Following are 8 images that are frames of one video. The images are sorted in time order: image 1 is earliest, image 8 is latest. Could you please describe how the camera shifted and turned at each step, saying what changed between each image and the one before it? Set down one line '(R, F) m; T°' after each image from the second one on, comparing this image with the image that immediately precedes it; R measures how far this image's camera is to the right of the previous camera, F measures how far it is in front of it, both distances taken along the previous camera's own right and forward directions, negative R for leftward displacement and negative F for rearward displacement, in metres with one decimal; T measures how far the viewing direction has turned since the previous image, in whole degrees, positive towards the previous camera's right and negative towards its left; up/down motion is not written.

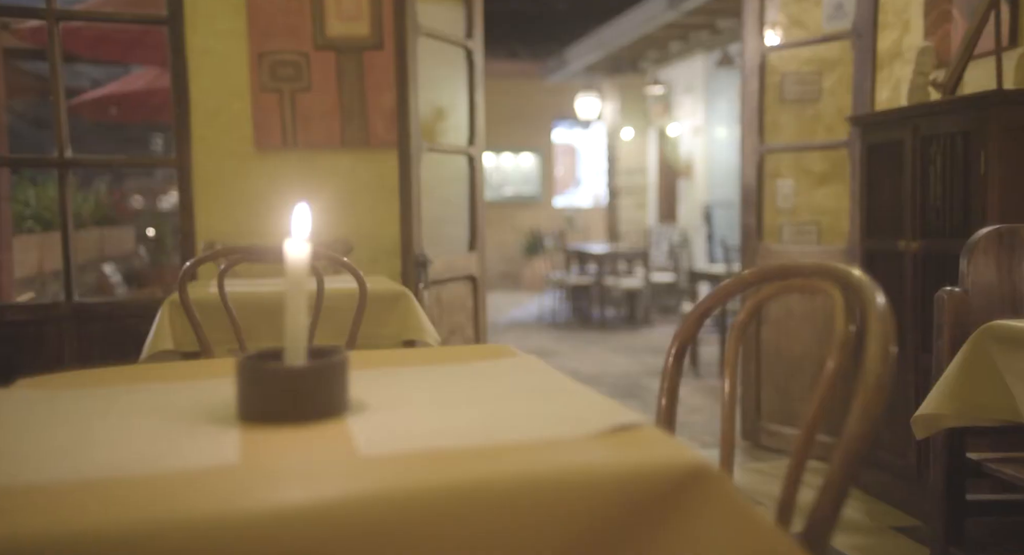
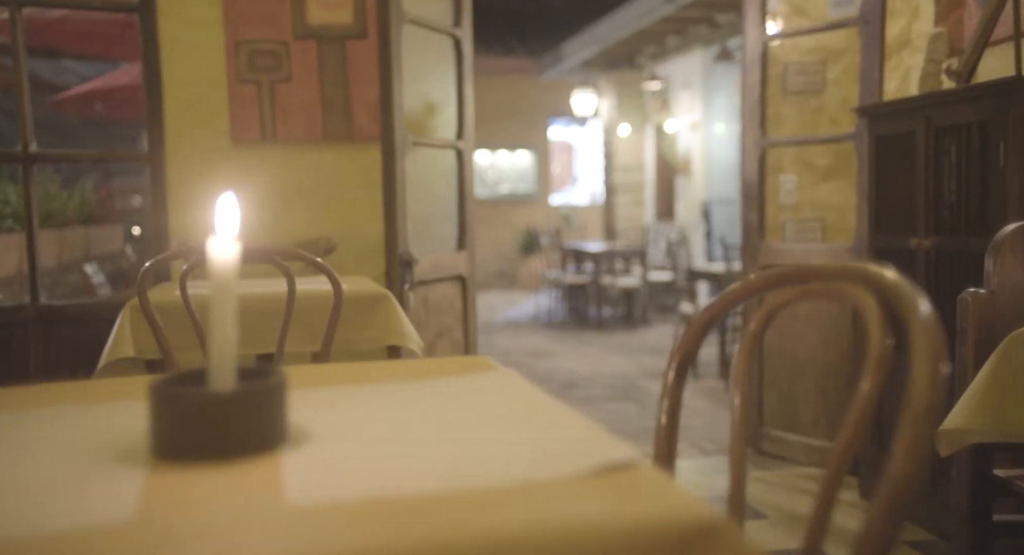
(0.0, +0.2) m; 0°
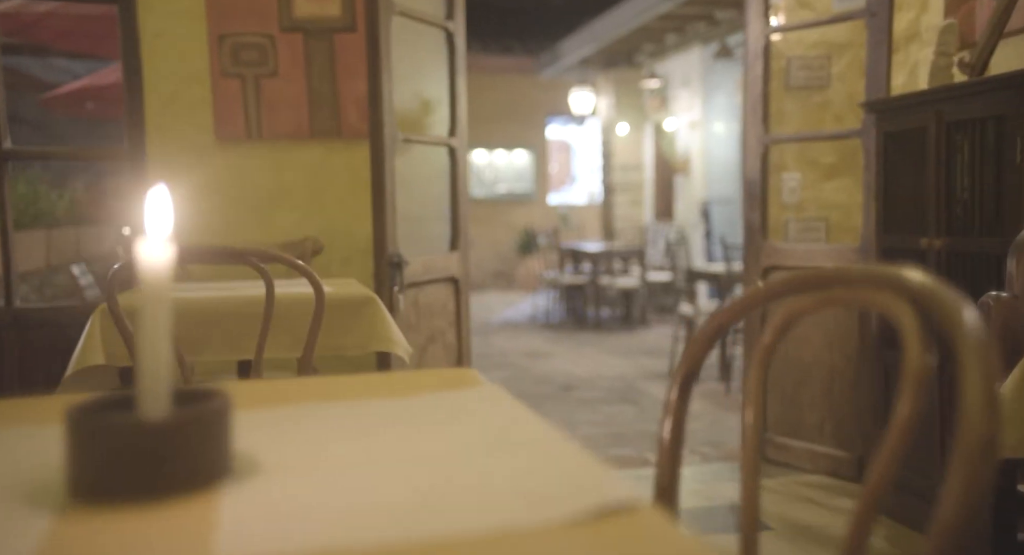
(0.0, +0.1) m; 0°
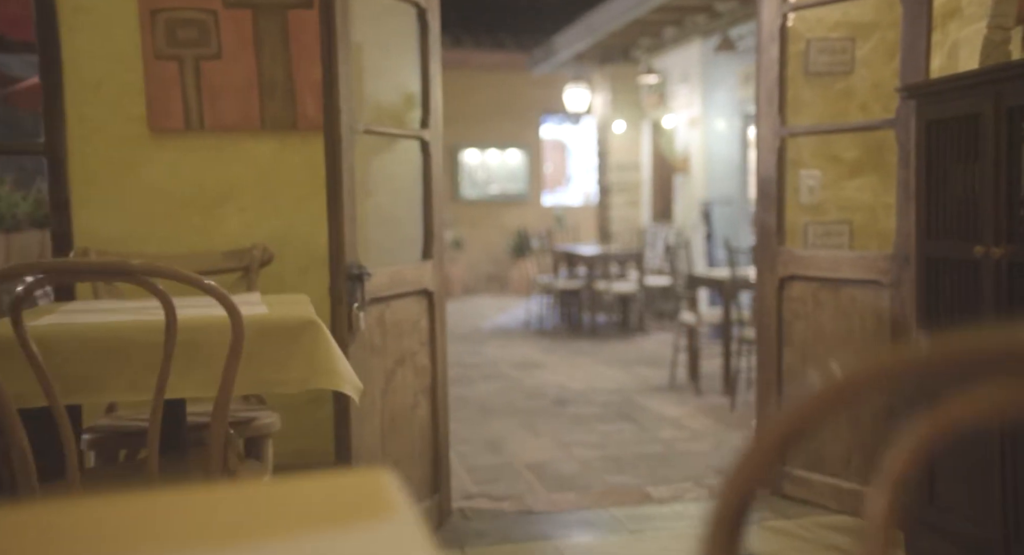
(0.0, +0.5) m; 0°
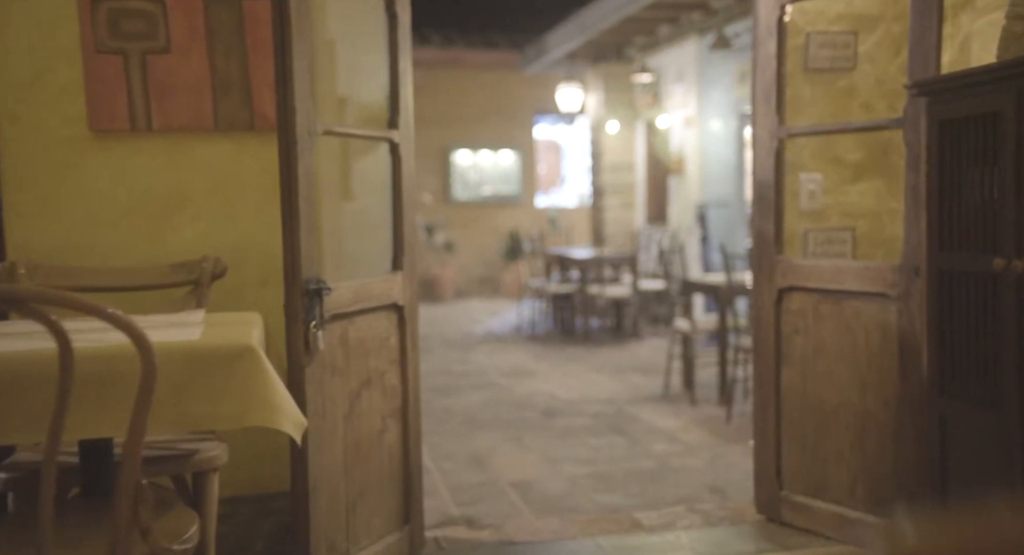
(+0.1, +0.3) m; 0°
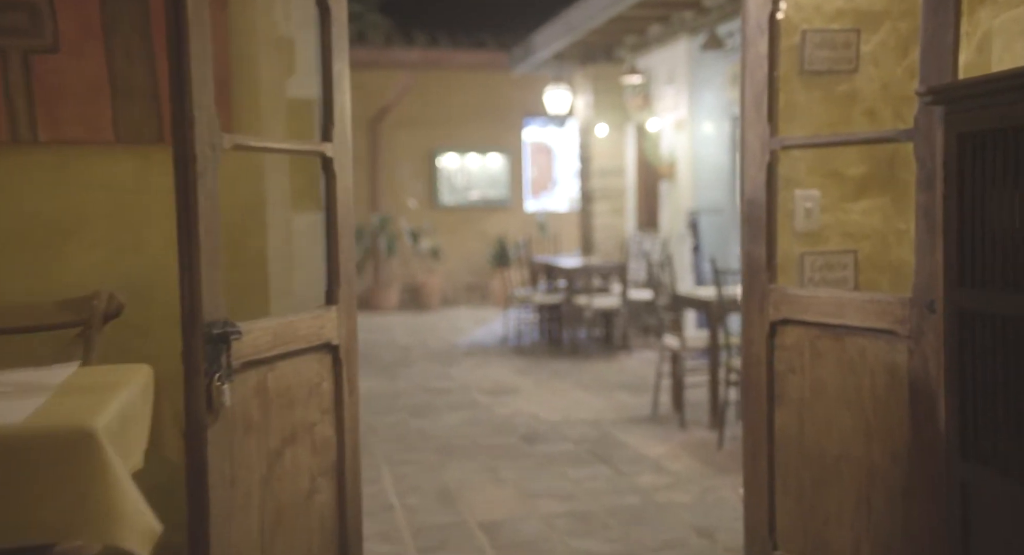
(+0.1, +0.4) m; 0°
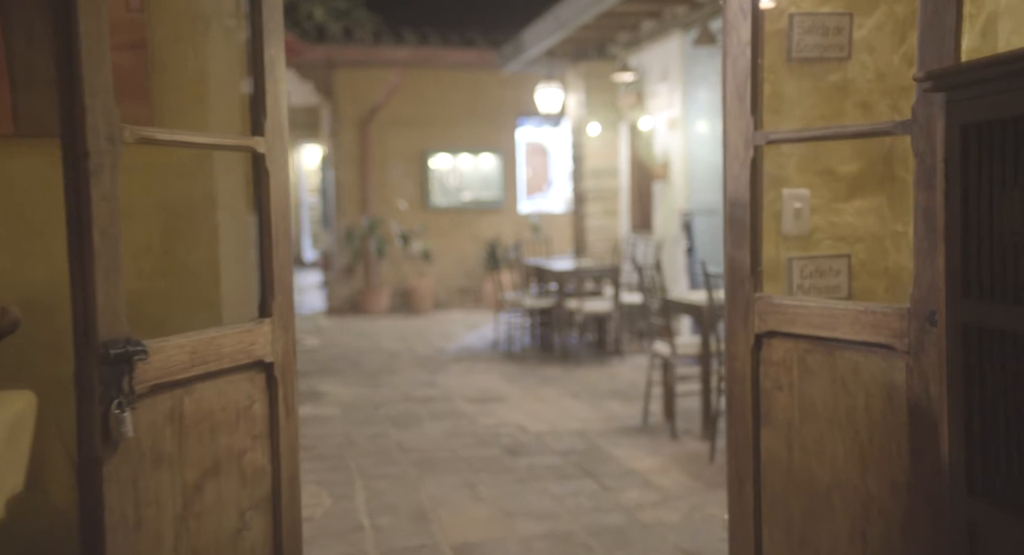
(+0.1, +0.3) m; 0°
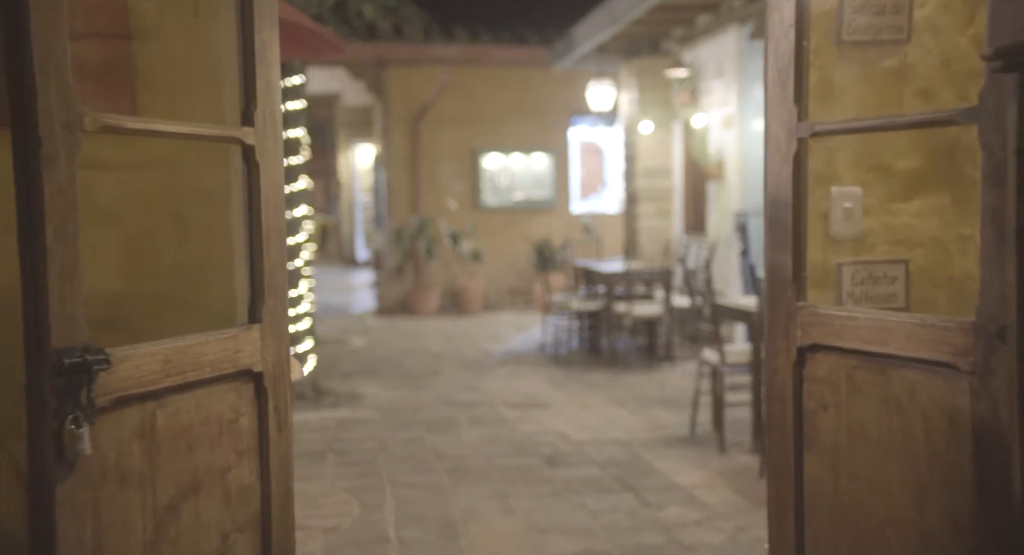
(+0.1, +0.2) m; -3°
